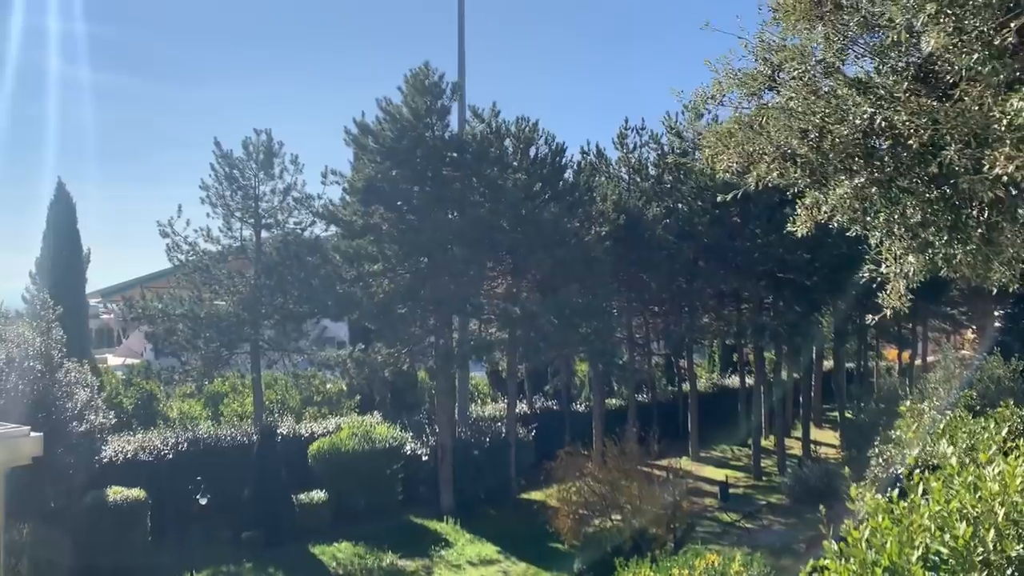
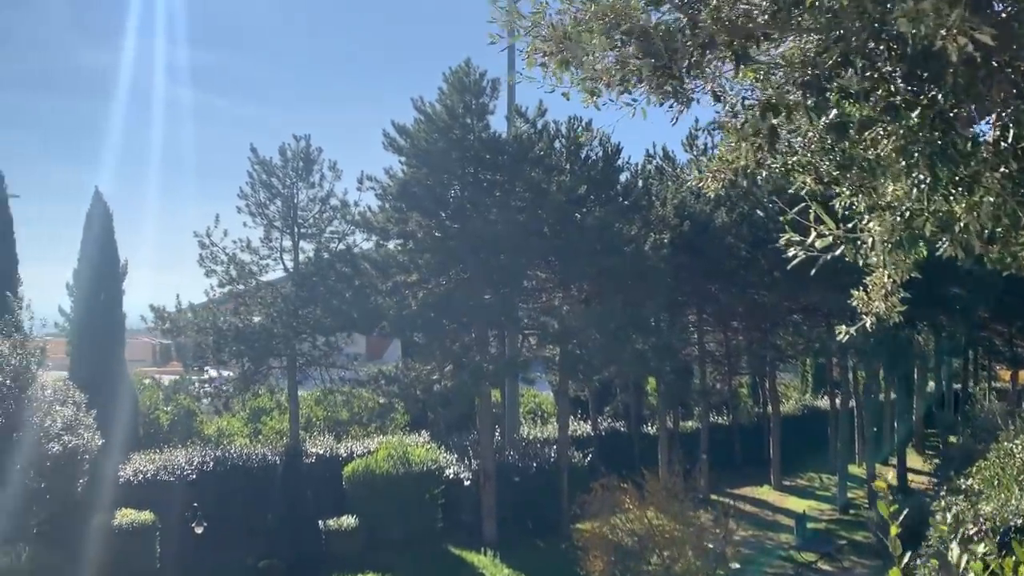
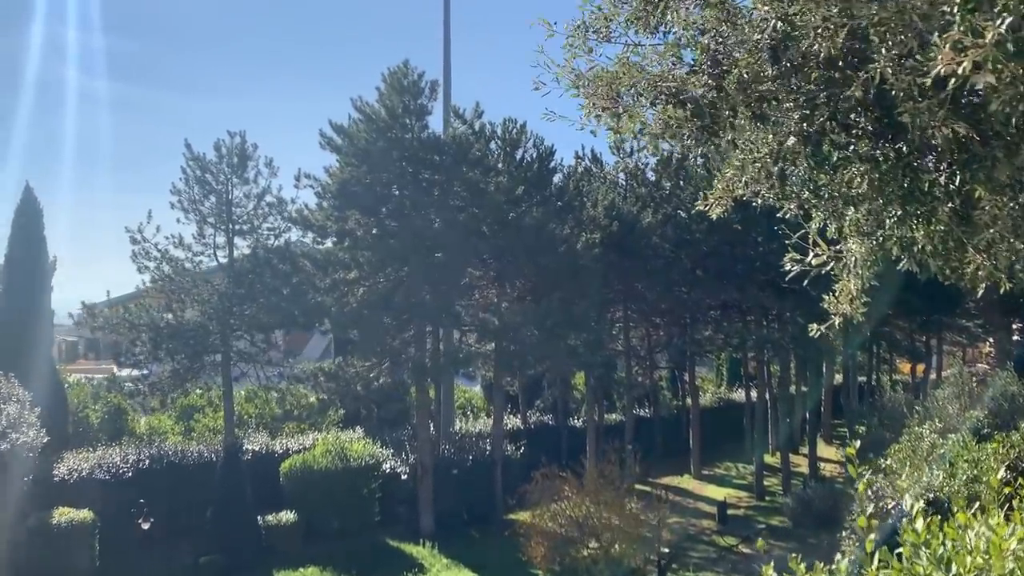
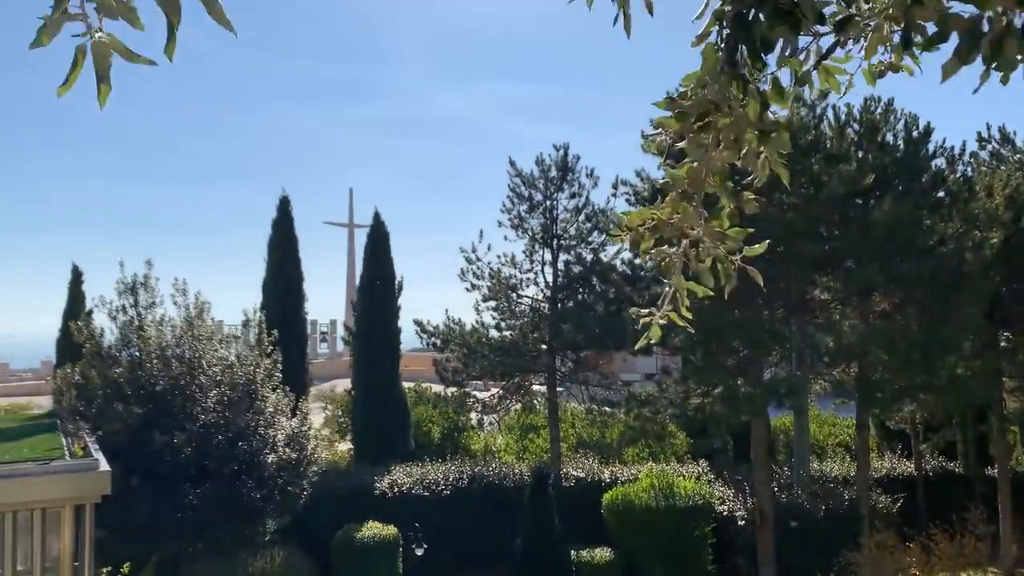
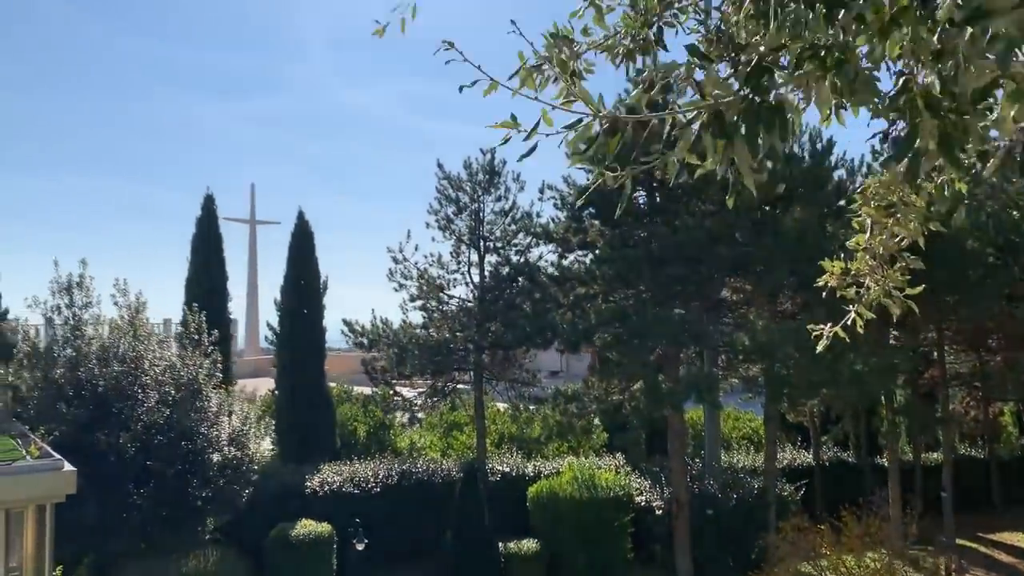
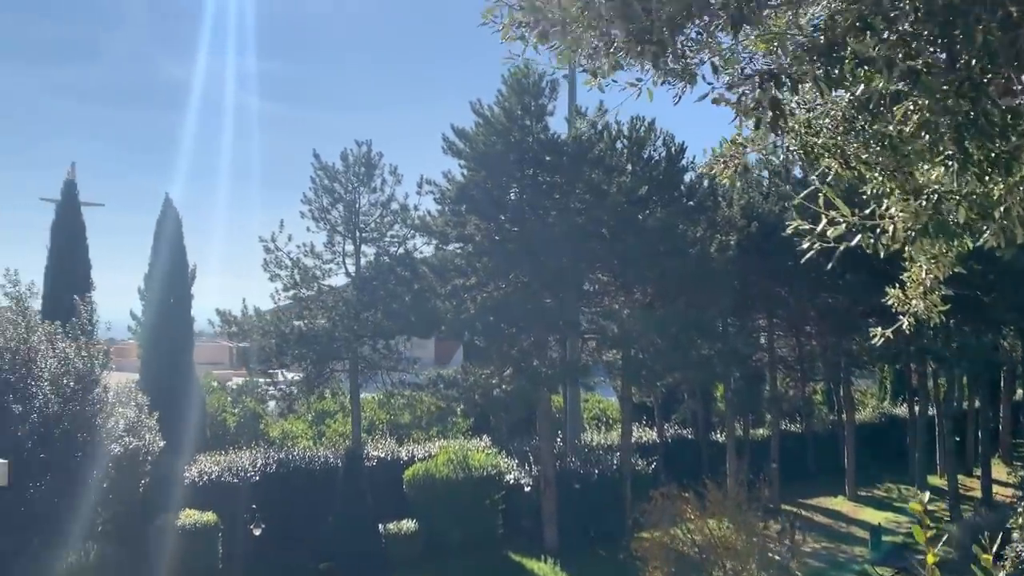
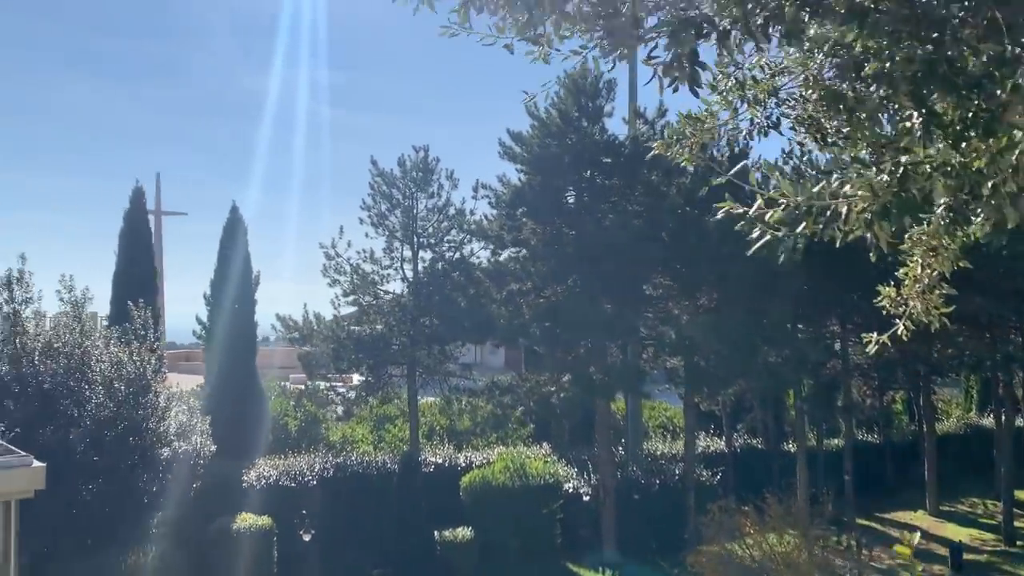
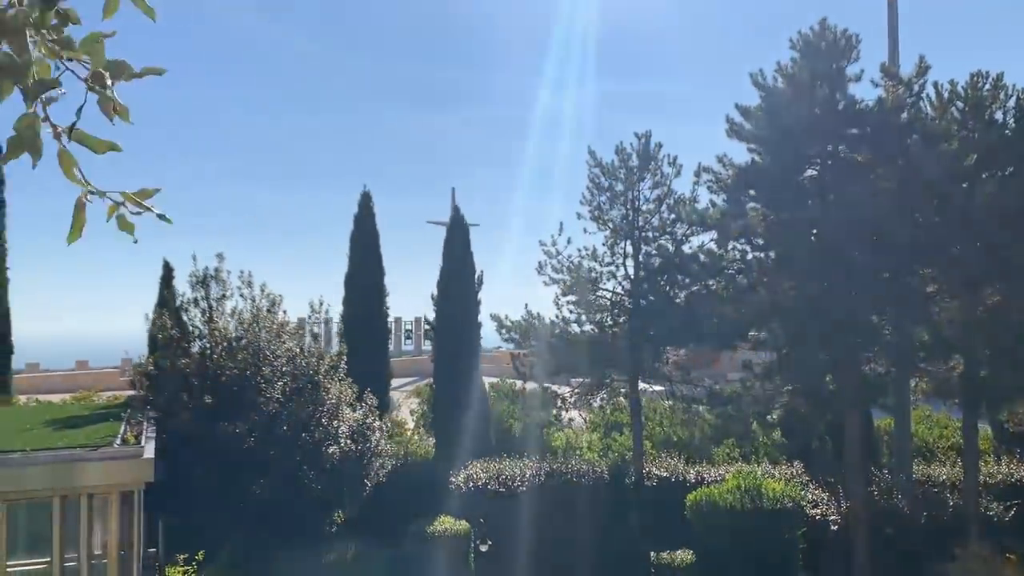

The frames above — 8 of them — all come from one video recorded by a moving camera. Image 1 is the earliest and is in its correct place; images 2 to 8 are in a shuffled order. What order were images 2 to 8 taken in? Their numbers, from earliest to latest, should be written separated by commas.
3, 2, 6, 7, 5, 4, 8
